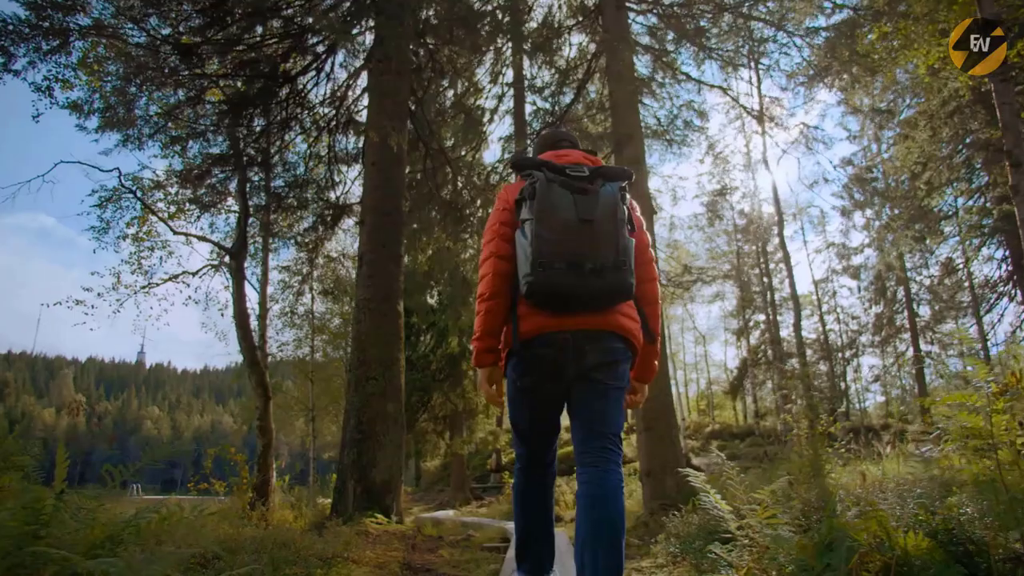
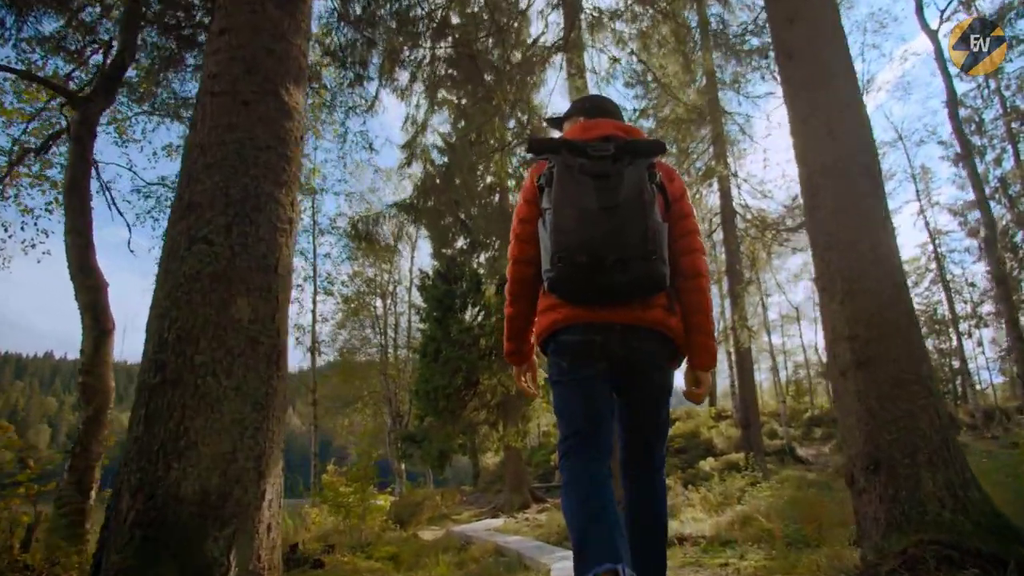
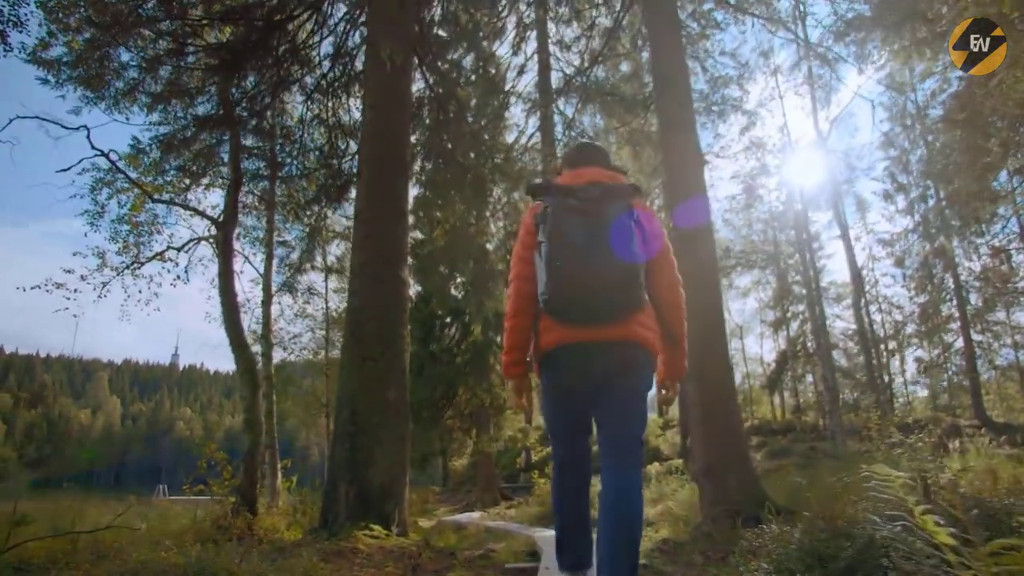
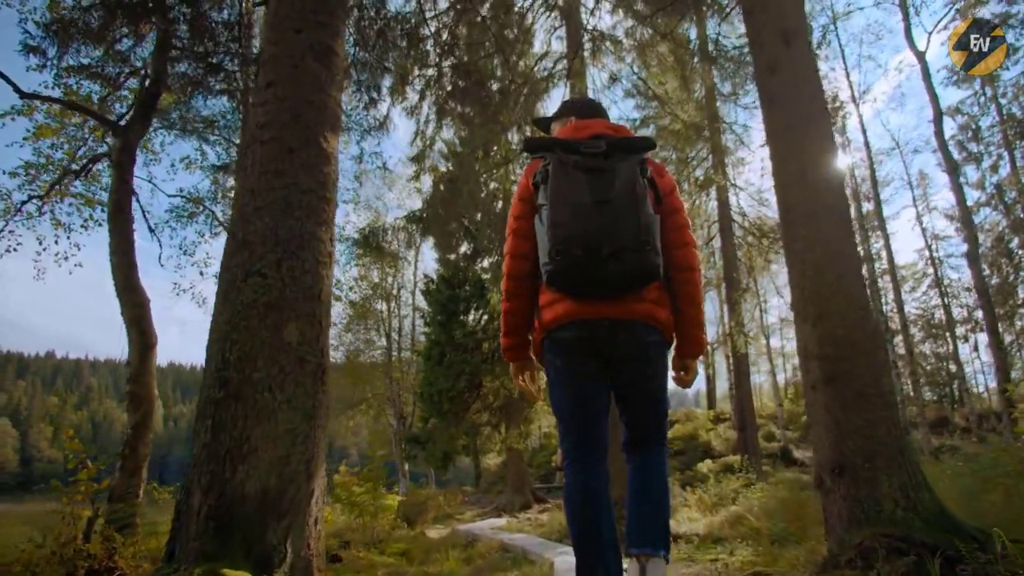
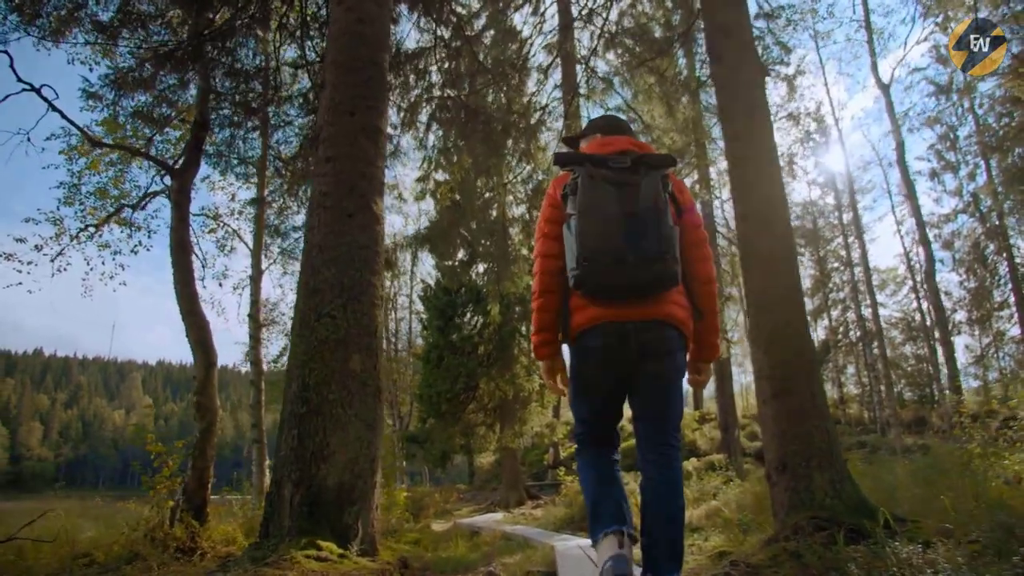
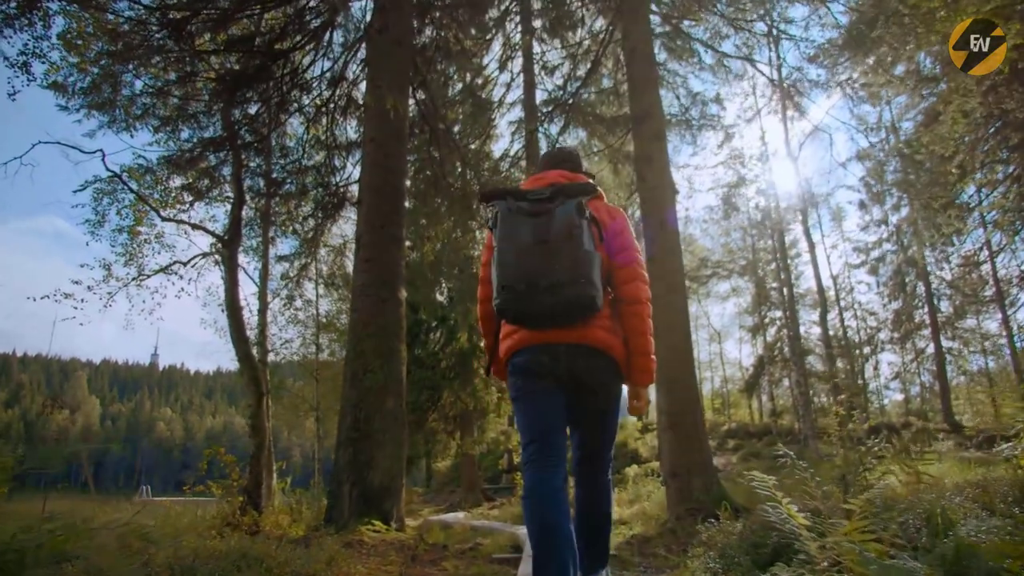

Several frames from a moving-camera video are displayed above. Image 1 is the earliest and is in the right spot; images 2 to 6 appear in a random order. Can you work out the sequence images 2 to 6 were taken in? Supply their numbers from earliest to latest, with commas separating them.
6, 3, 5, 4, 2
